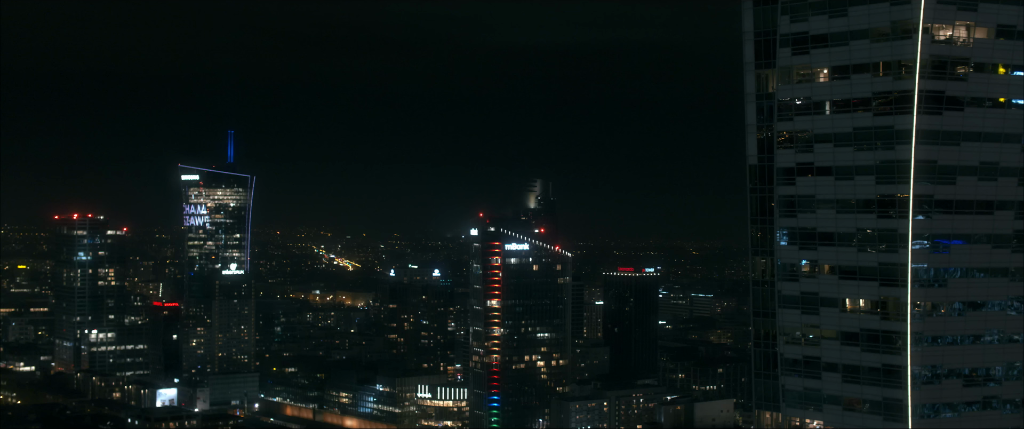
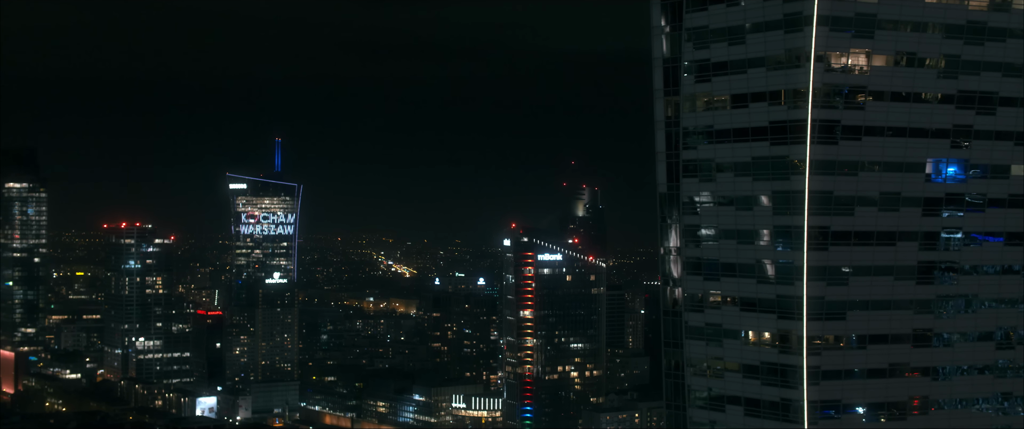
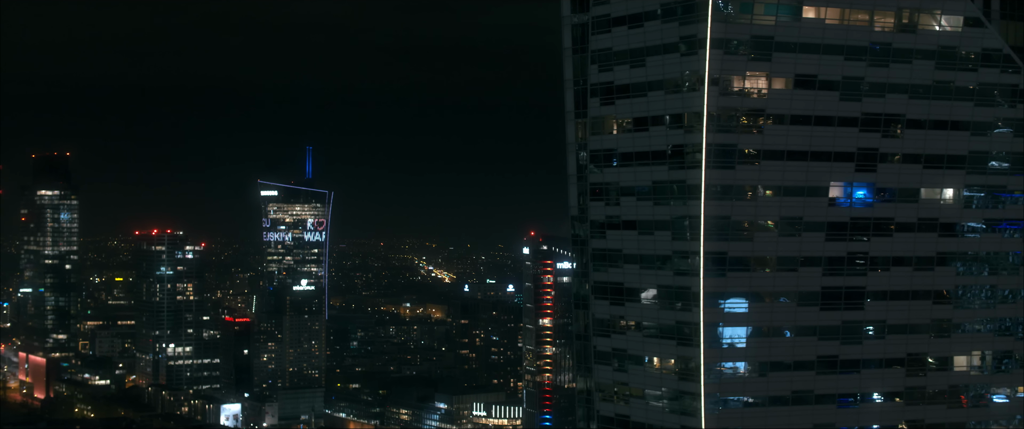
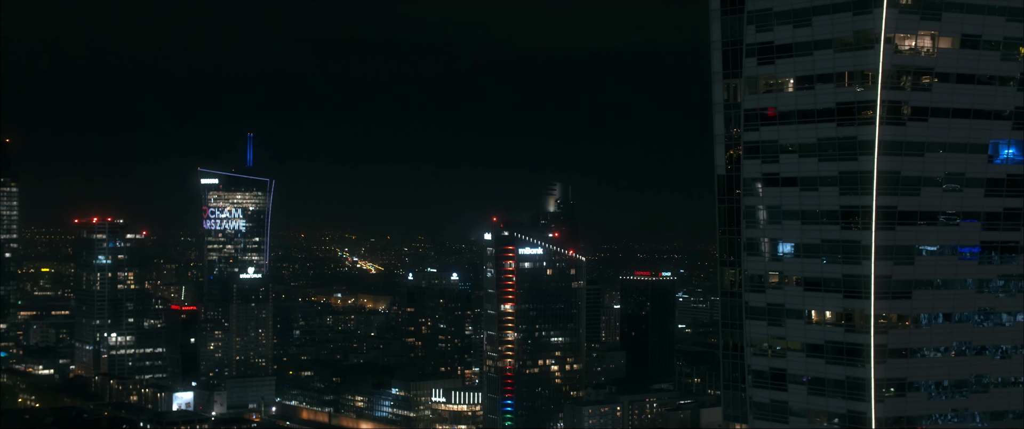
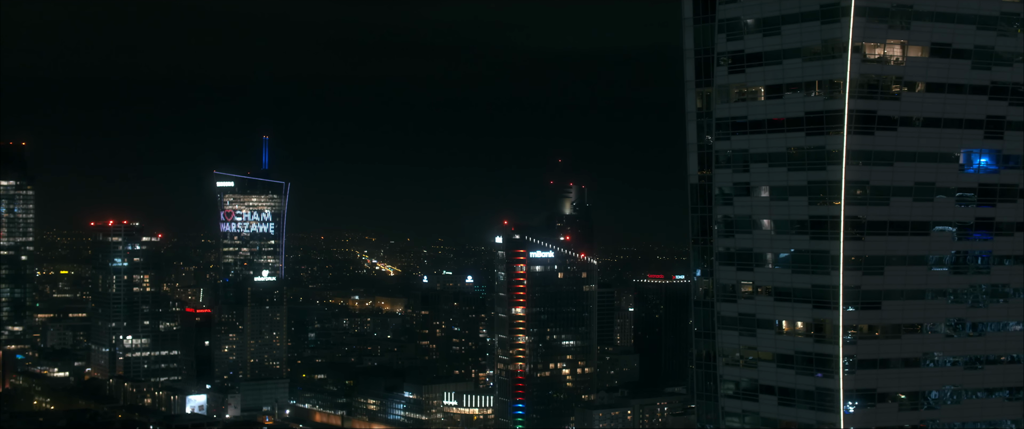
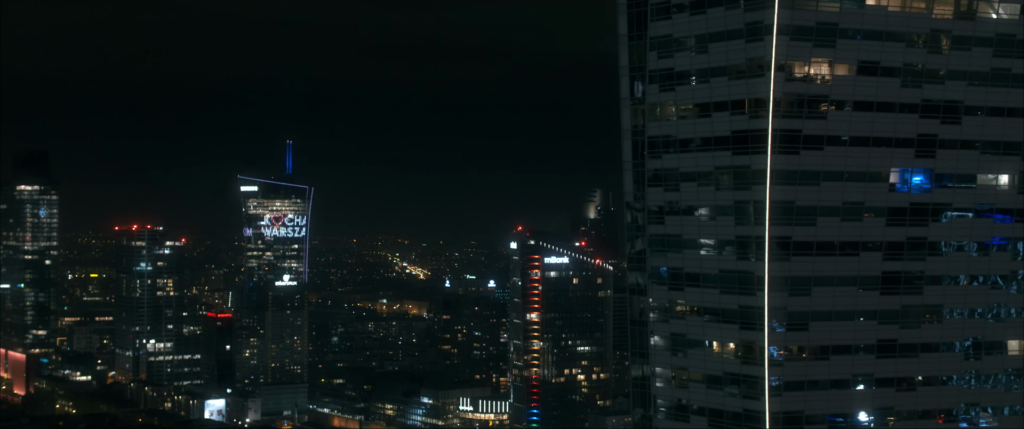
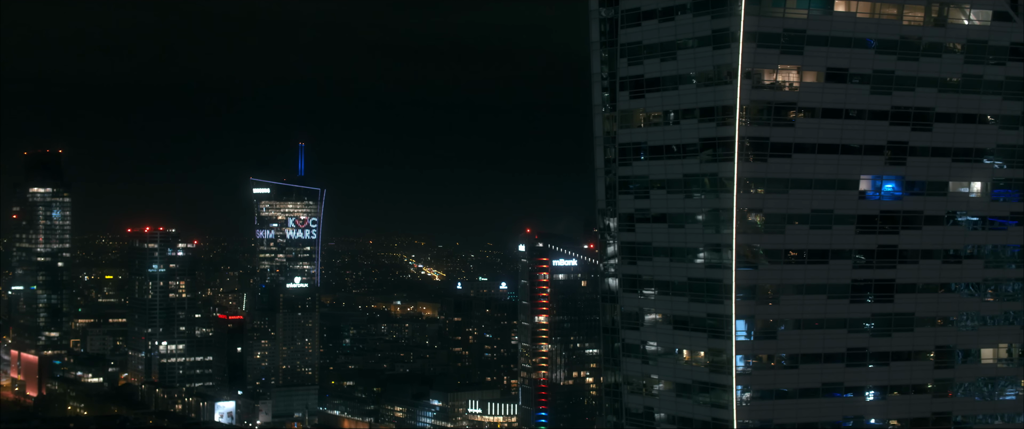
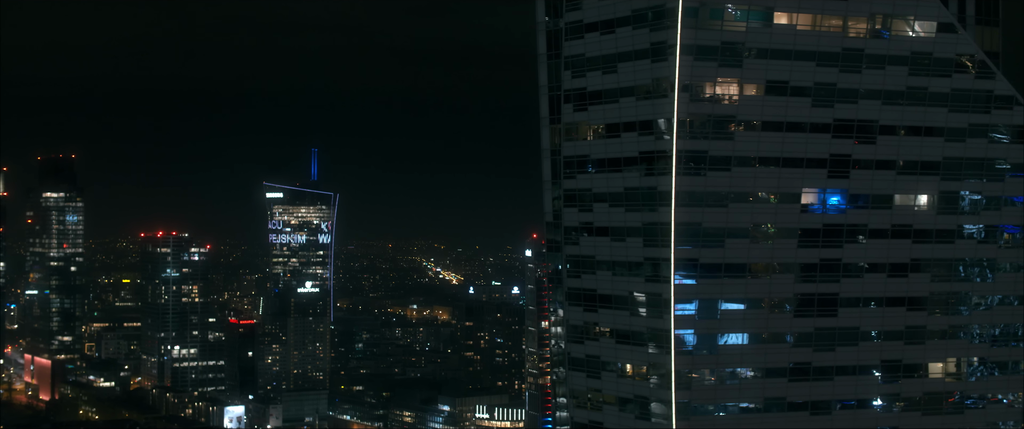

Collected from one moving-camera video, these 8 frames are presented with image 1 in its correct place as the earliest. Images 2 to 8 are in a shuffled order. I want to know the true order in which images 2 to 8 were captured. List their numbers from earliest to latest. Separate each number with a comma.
4, 5, 2, 6, 7, 3, 8
